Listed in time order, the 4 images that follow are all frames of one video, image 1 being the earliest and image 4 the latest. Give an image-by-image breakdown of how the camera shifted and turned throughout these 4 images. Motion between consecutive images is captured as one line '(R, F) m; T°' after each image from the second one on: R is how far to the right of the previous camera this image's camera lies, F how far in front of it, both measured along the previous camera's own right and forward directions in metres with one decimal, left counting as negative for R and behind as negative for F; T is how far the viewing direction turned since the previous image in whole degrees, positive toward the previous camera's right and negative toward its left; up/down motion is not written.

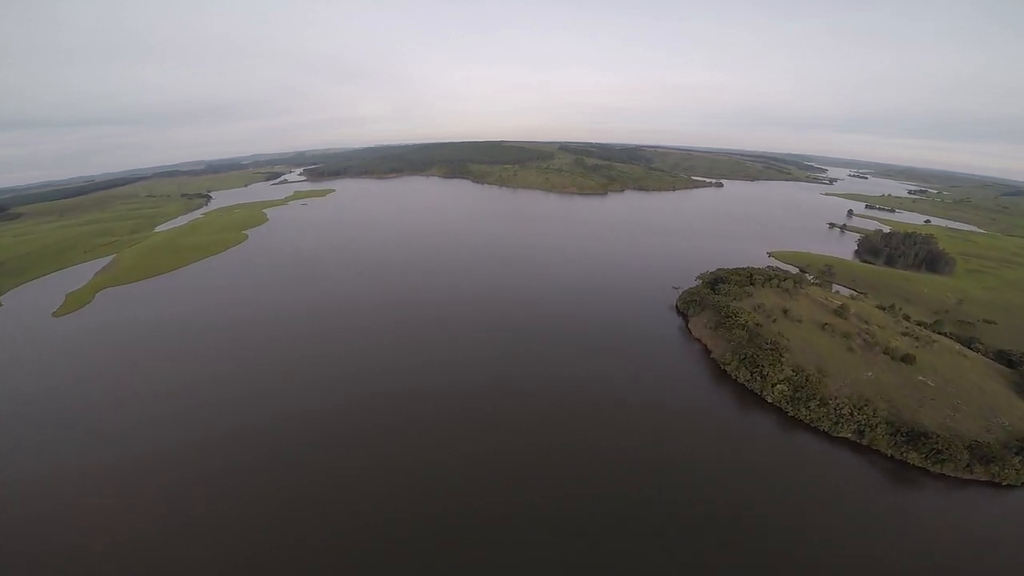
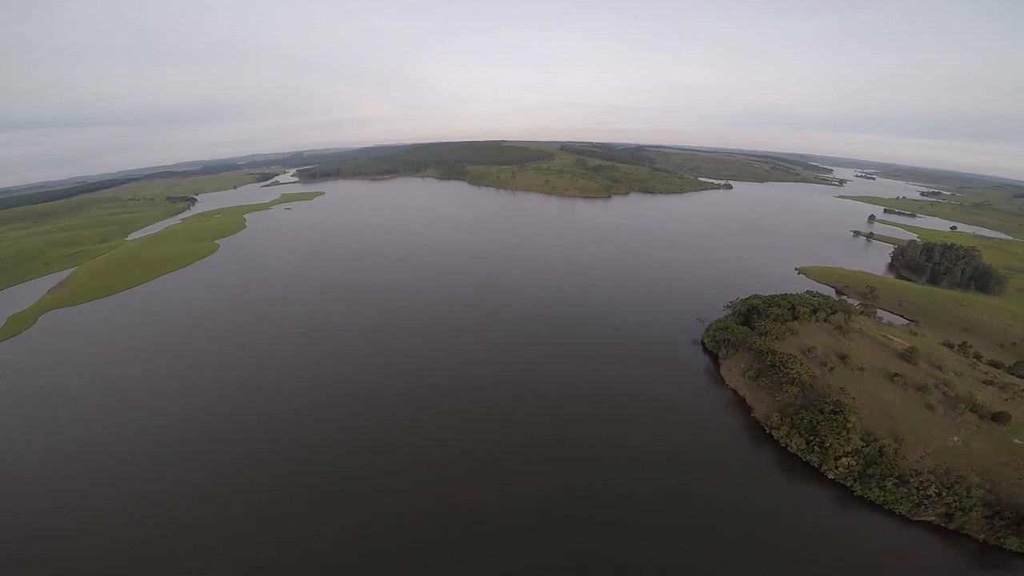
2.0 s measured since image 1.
(+0.3, +4.1) m; 0°
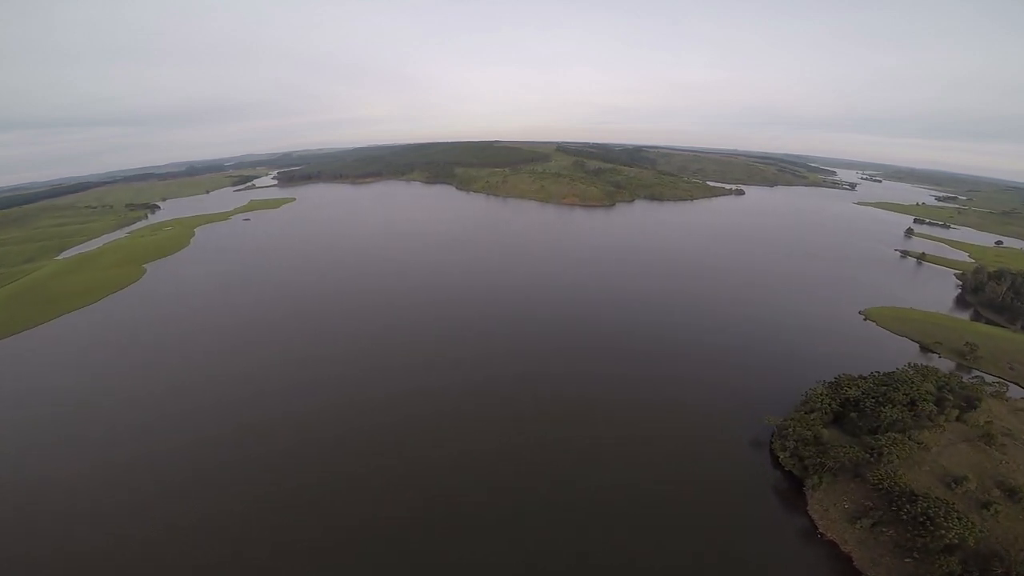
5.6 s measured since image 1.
(+1.0, +7.1) m; 0°
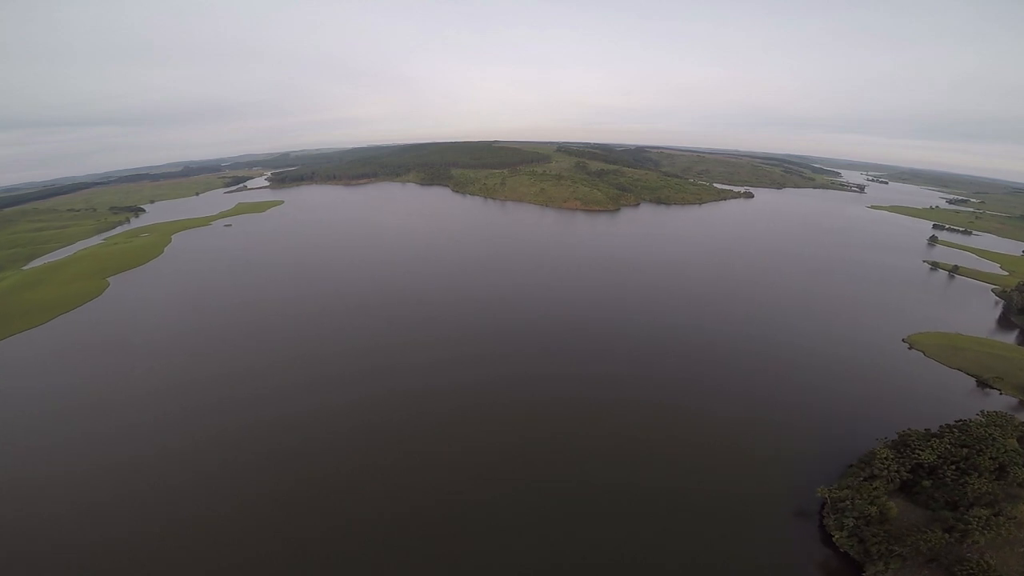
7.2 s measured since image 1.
(+0.2, +3.0) m; 0°
